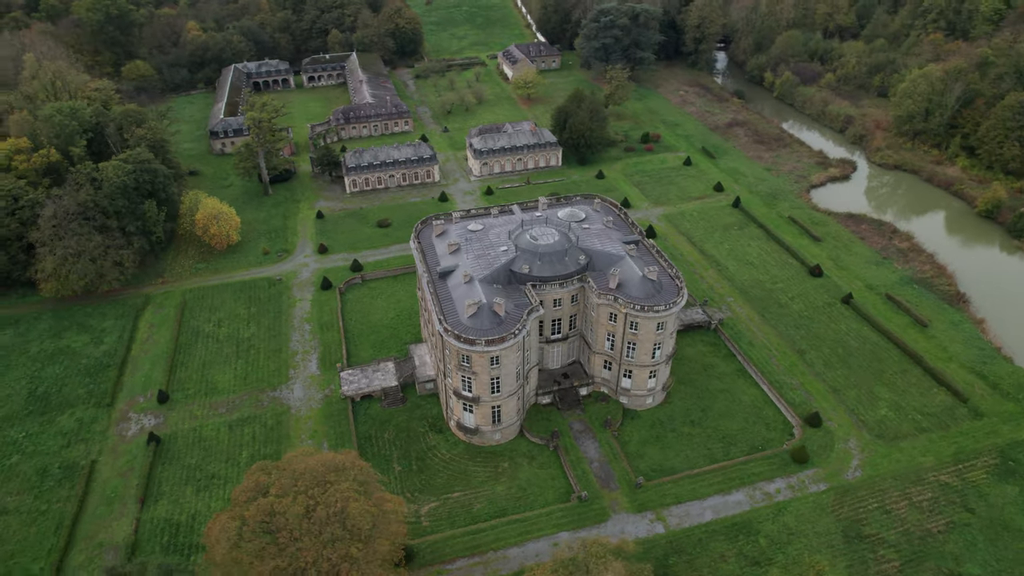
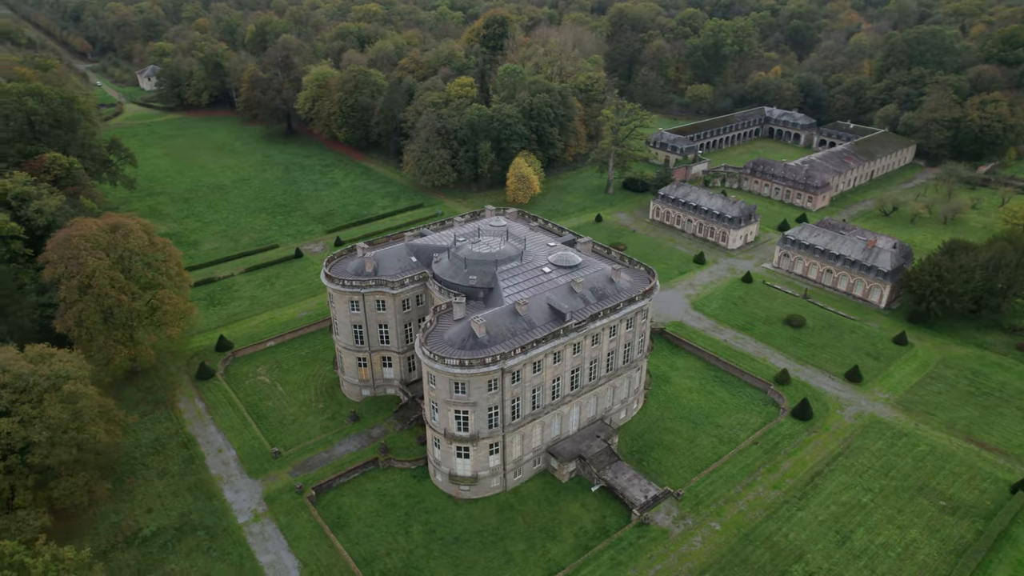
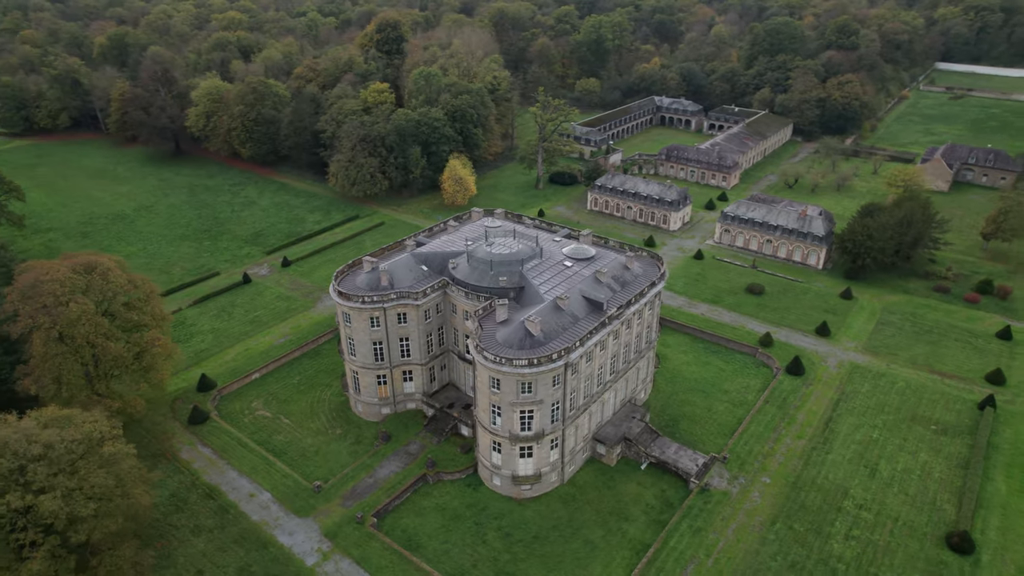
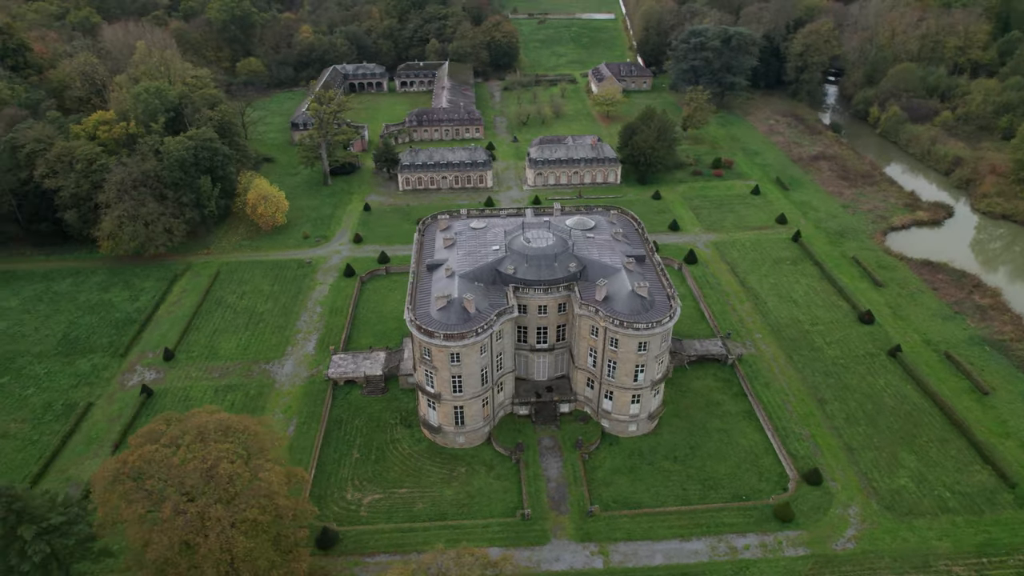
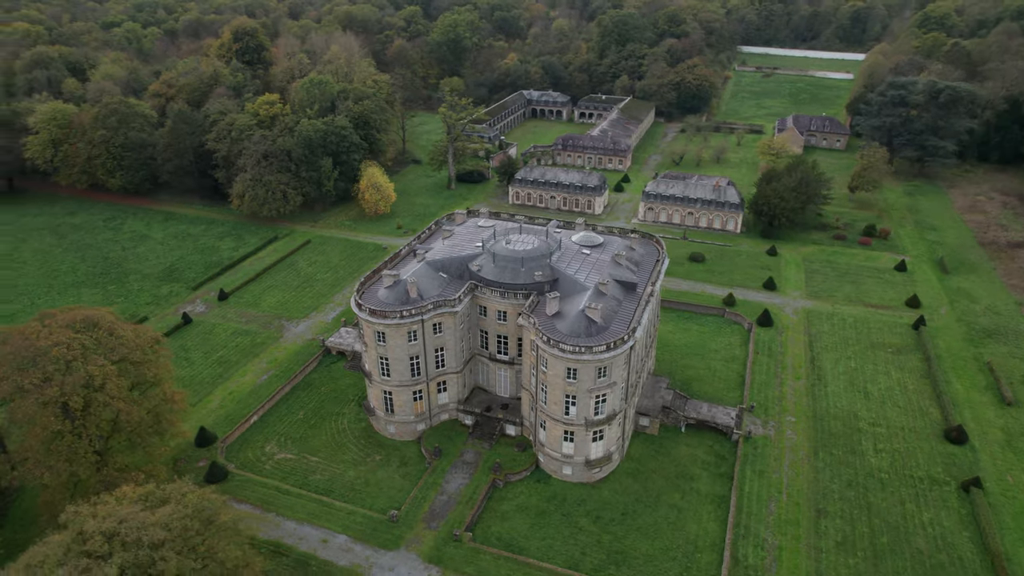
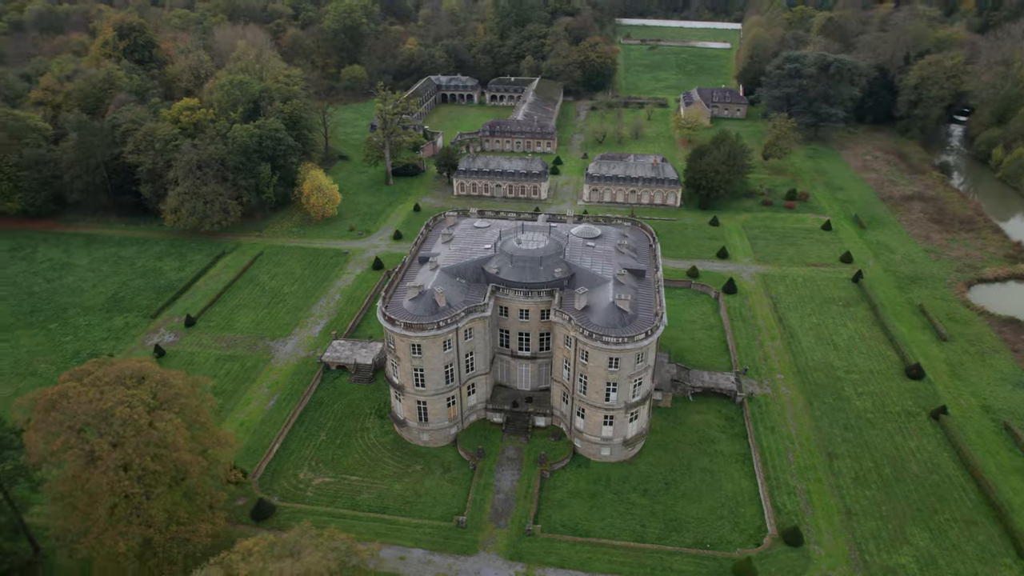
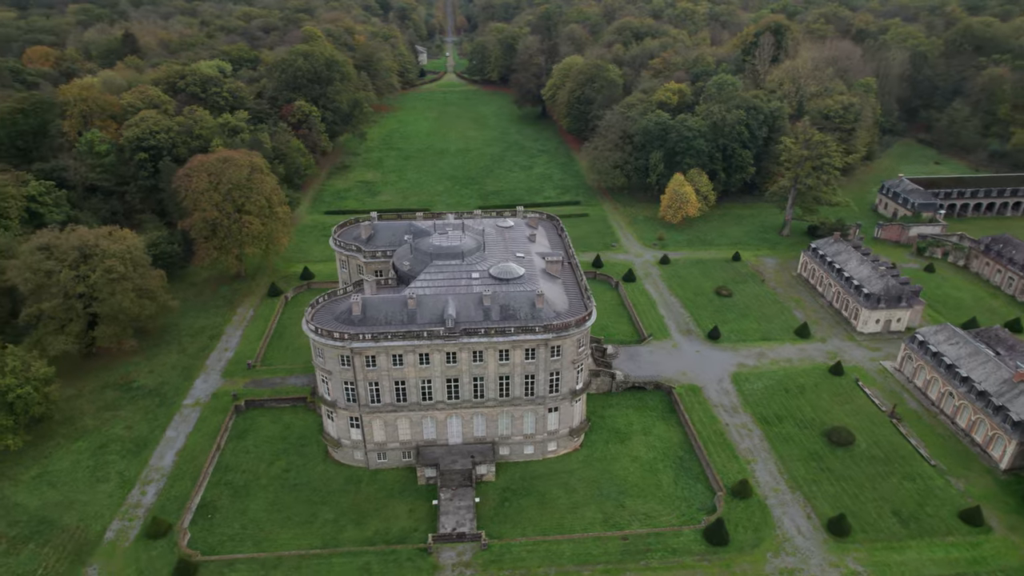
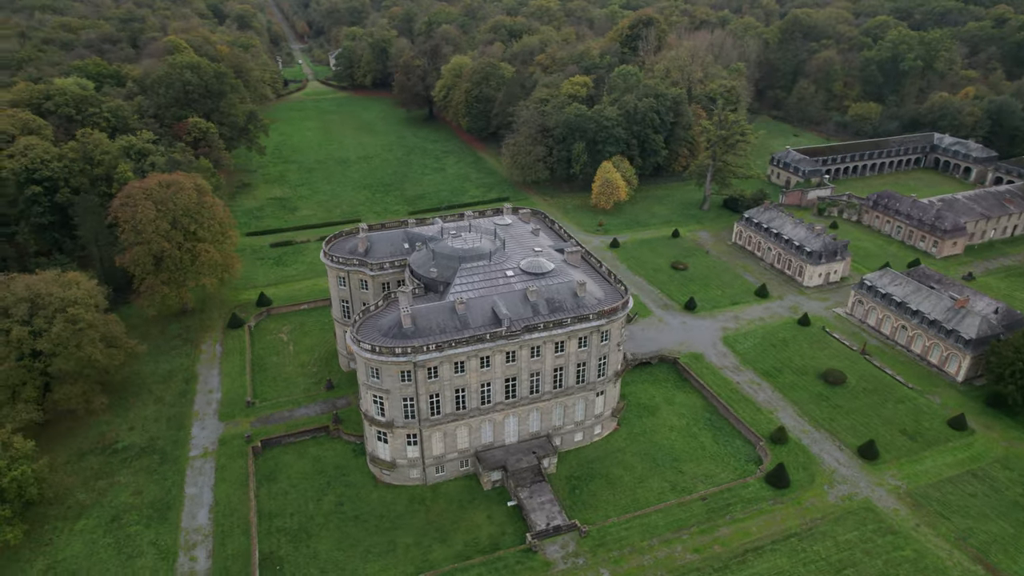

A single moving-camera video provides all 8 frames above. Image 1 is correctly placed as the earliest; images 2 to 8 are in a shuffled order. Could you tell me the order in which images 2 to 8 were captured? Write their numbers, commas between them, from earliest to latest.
4, 6, 5, 3, 2, 8, 7
